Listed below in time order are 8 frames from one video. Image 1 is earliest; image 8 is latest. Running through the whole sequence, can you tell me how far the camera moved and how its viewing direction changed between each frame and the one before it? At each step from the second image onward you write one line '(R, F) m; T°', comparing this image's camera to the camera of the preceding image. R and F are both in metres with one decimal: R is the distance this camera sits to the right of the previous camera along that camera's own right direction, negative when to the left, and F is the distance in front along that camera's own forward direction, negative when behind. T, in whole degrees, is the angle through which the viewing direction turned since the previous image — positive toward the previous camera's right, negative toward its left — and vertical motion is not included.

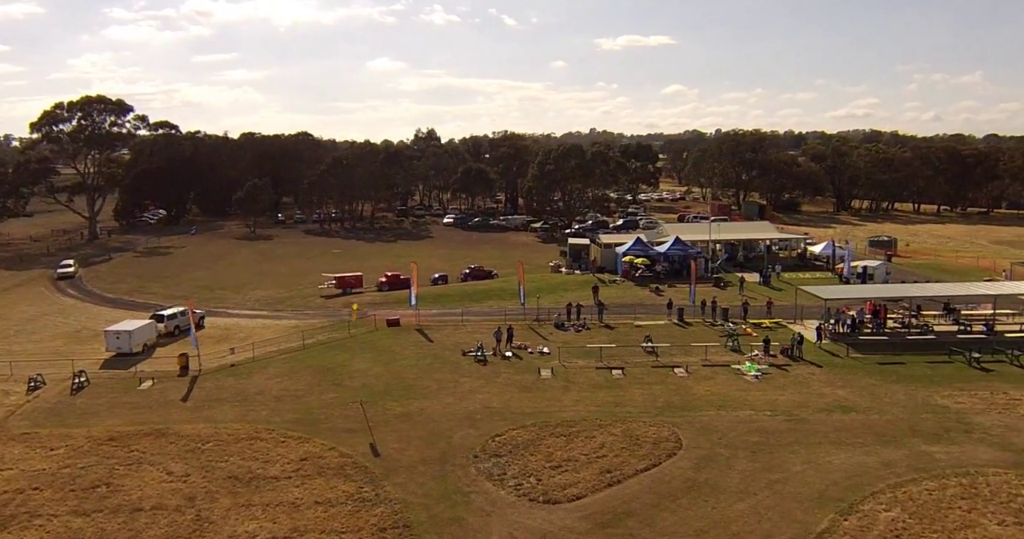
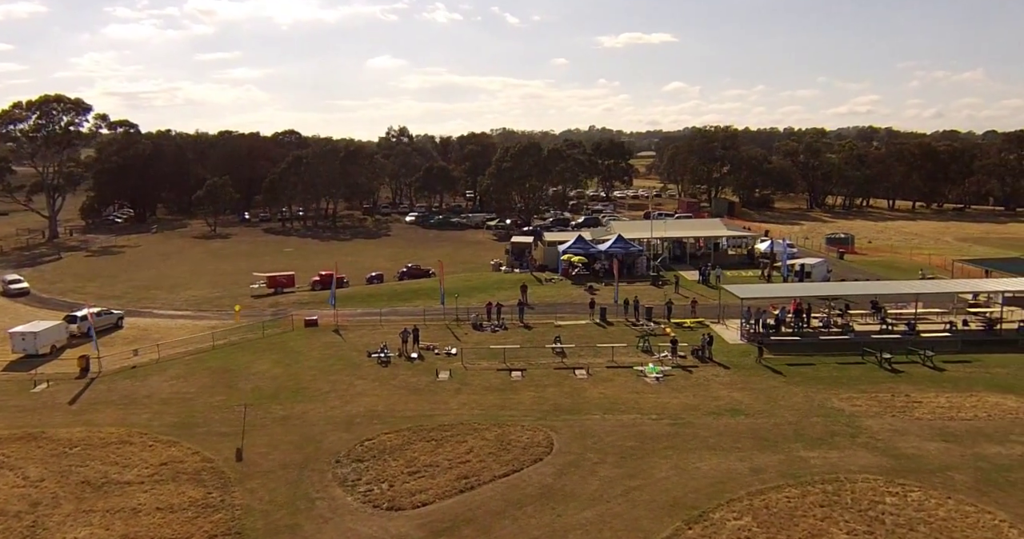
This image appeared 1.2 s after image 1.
(+4.6, +0.6) m; -1°
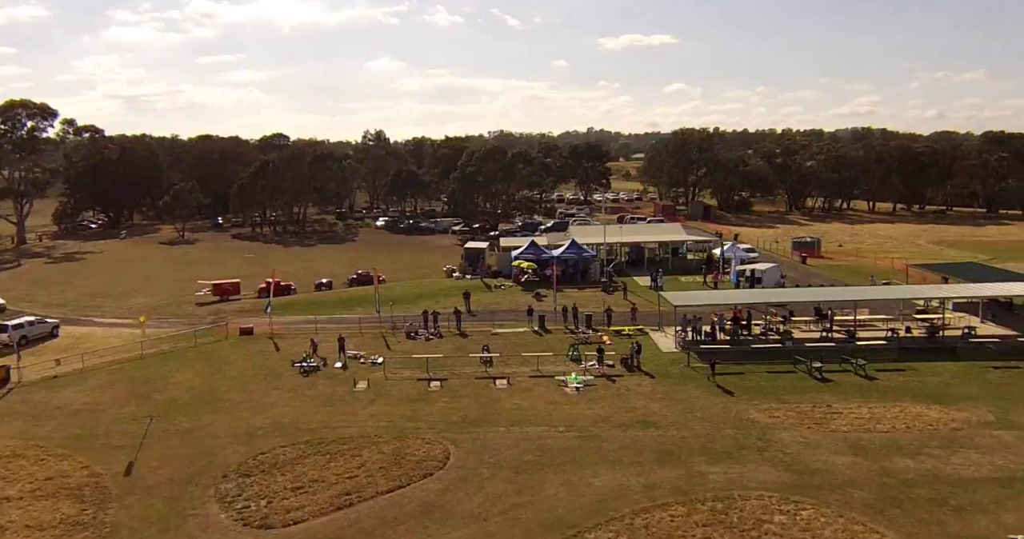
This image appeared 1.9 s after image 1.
(+3.6, +0.6) m; 0°
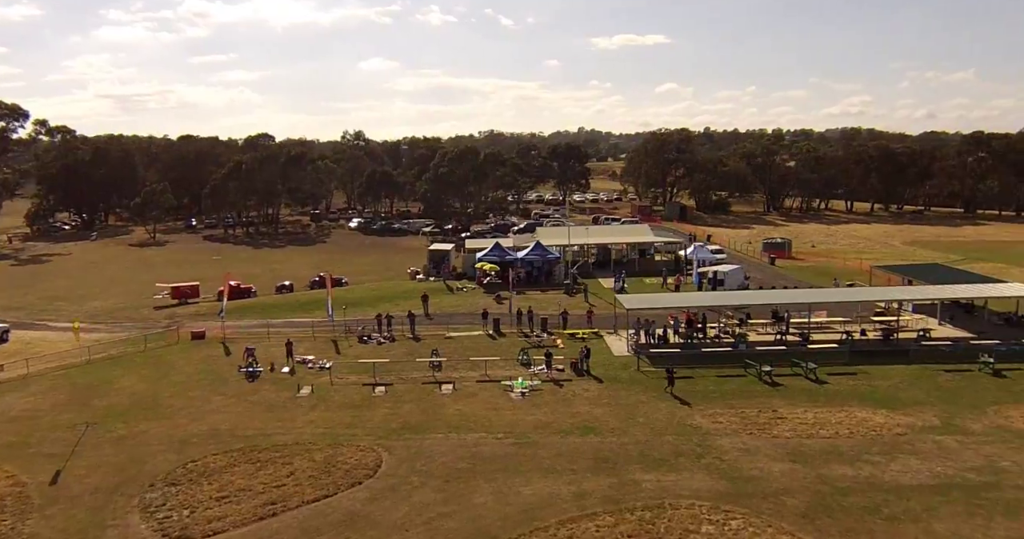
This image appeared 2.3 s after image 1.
(+1.9, +0.4) m; 0°
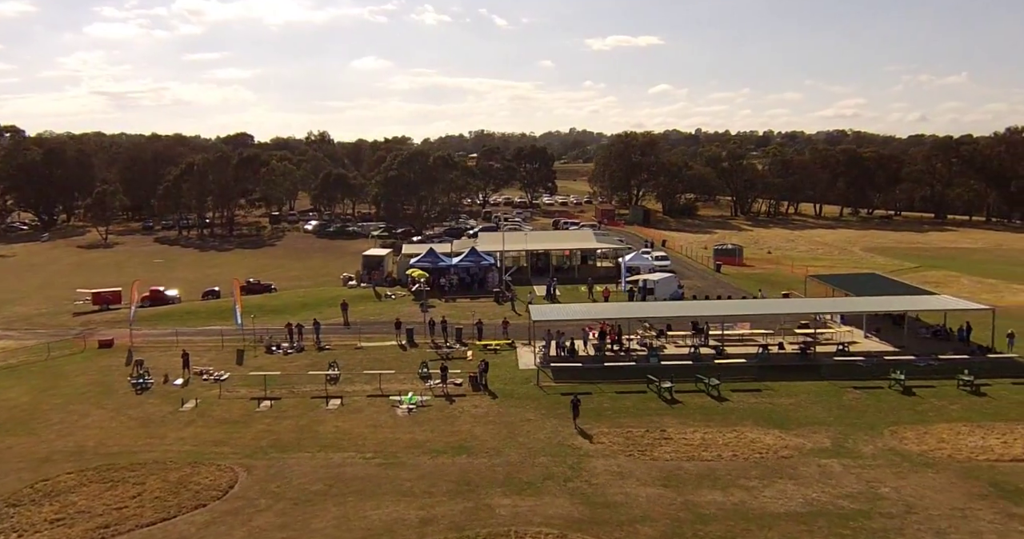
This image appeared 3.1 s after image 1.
(+4.3, +0.9) m; 0°
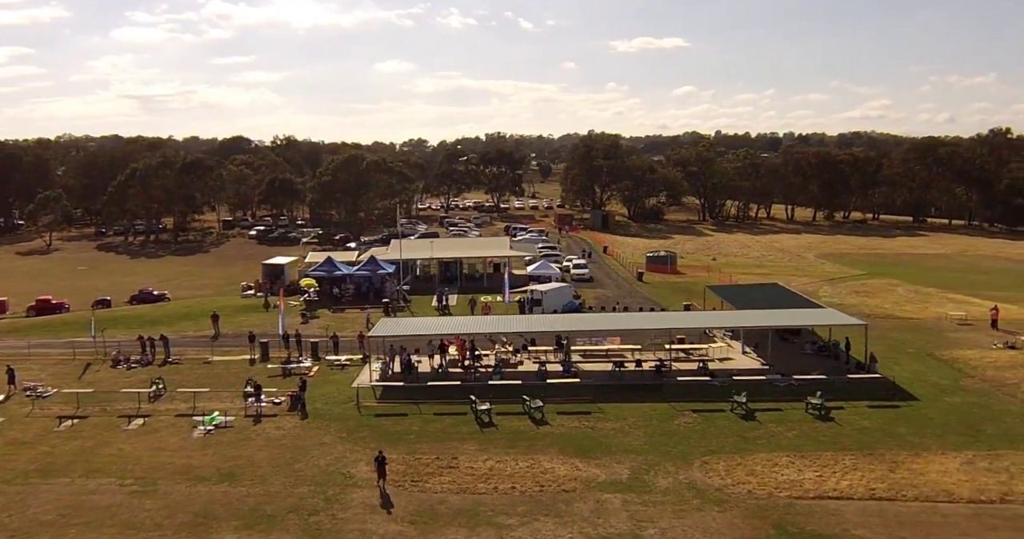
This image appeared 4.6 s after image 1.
(+8.3, +1.6) m; -3°
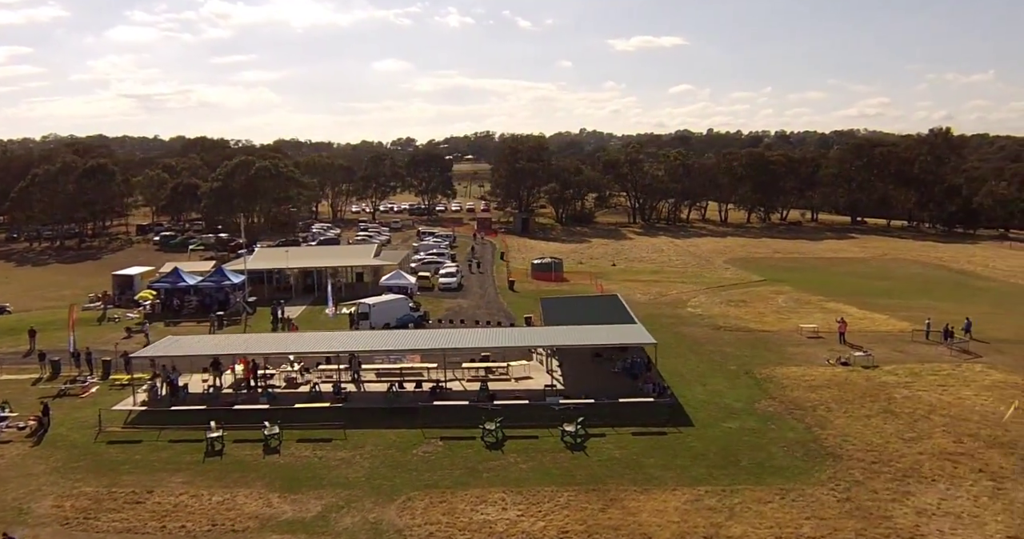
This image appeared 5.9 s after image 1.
(+9.8, +1.6) m; -1°
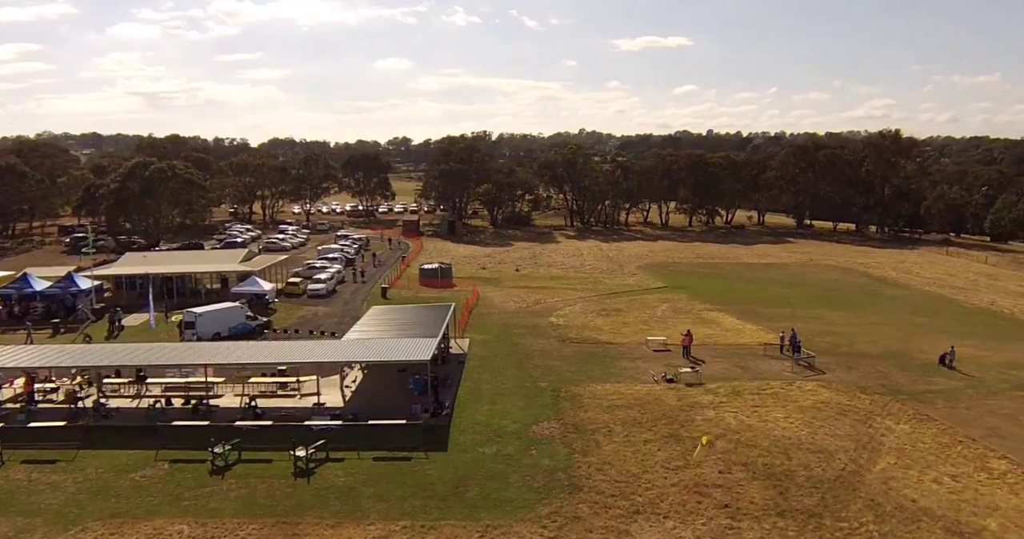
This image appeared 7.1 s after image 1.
(+9.3, +1.7) m; -1°
